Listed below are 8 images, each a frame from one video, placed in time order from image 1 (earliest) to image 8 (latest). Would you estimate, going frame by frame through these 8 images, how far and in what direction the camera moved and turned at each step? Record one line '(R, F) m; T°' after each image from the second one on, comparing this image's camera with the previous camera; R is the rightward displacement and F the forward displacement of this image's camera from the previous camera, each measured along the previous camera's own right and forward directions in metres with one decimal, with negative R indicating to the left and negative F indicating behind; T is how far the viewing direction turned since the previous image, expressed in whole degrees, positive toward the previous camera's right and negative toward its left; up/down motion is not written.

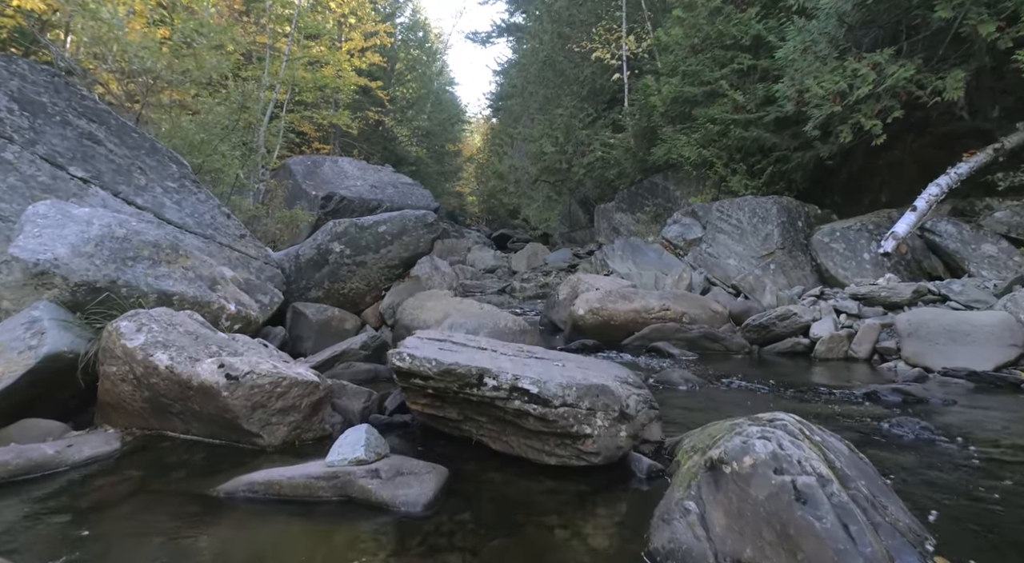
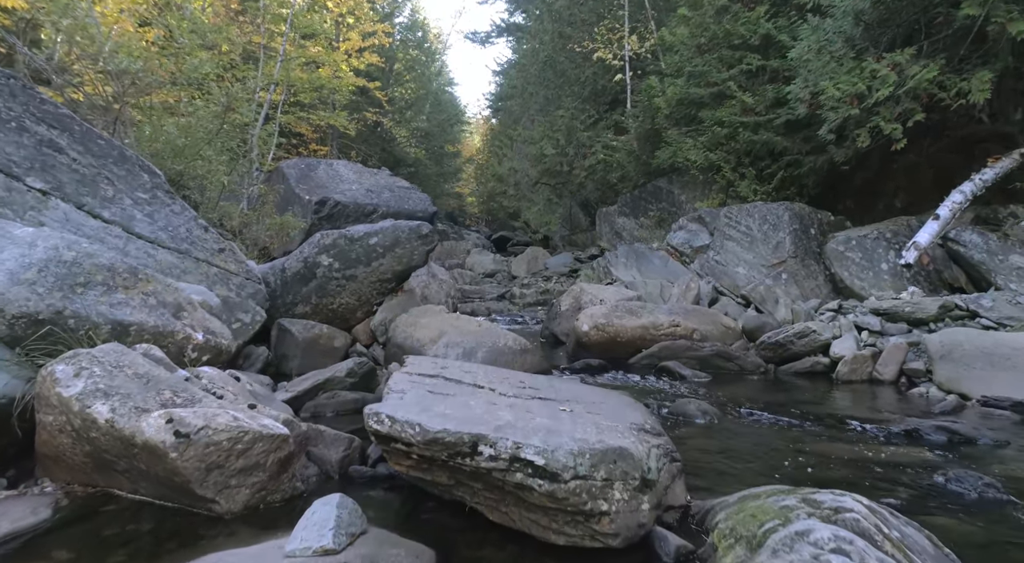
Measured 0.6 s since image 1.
(0.0, +0.5) m; 0°
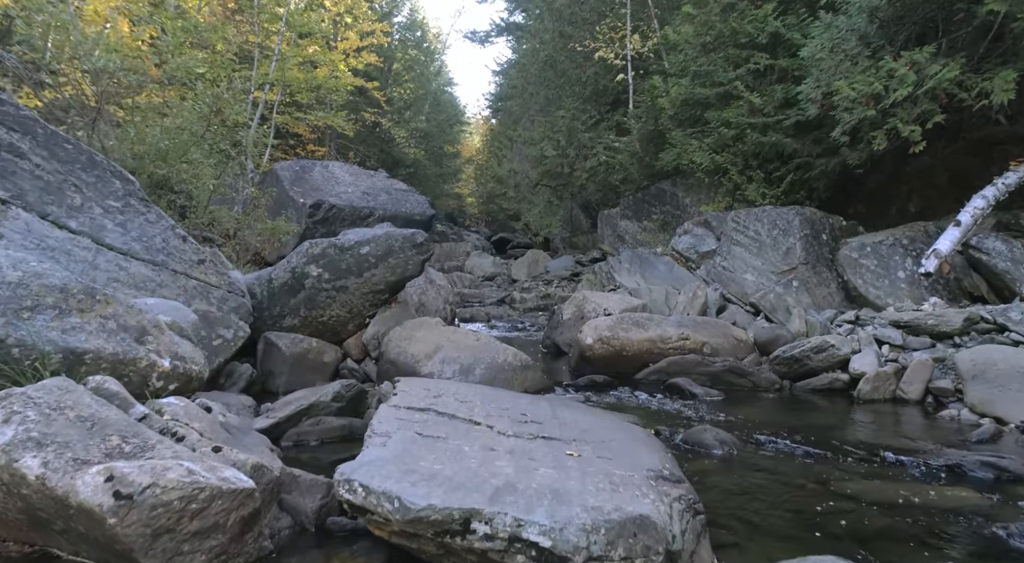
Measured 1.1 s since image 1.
(0.0, +0.4) m; 0°
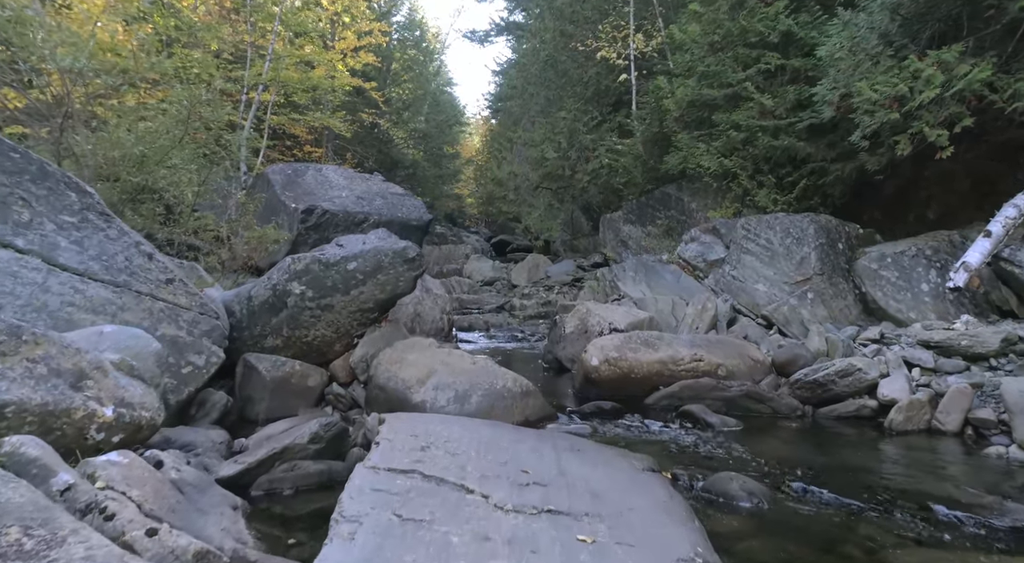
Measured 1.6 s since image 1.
(0.0, +0.5) m; 0°
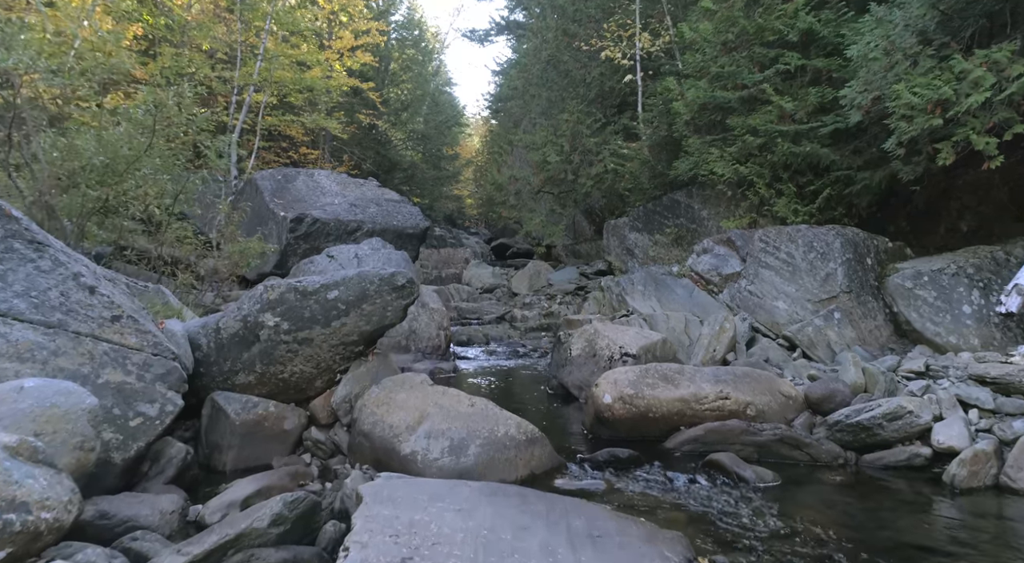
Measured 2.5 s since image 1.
(0.0, +0.7) m; 0°
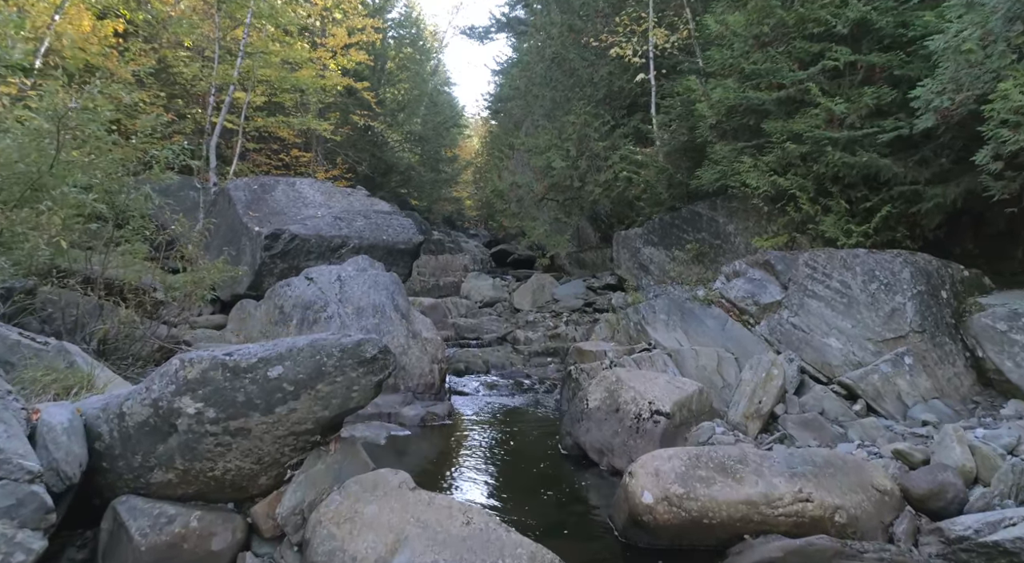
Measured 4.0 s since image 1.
(-0.1, +1.4) m; 0°
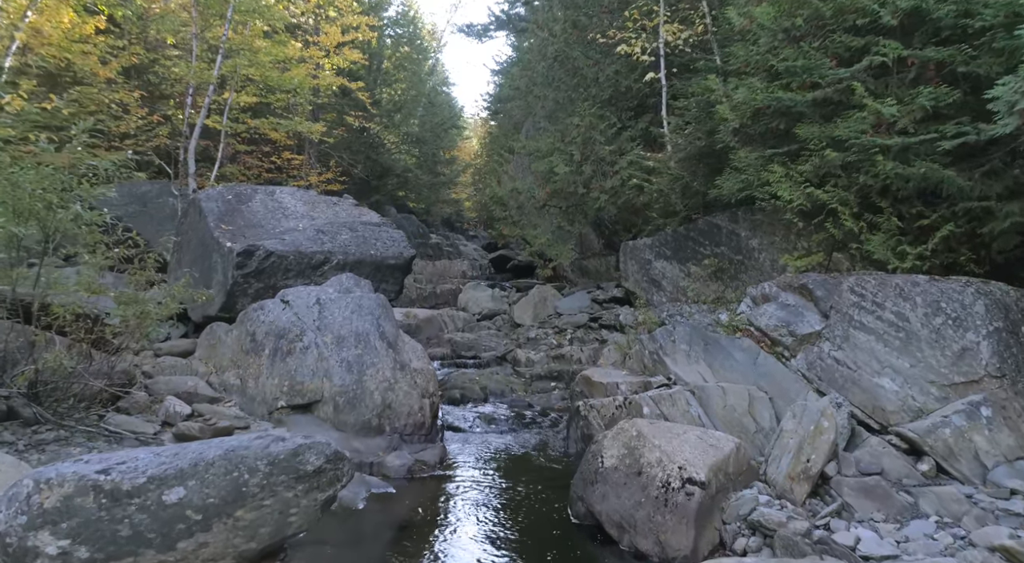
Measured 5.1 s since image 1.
(0.0, +1.1) m; 0°
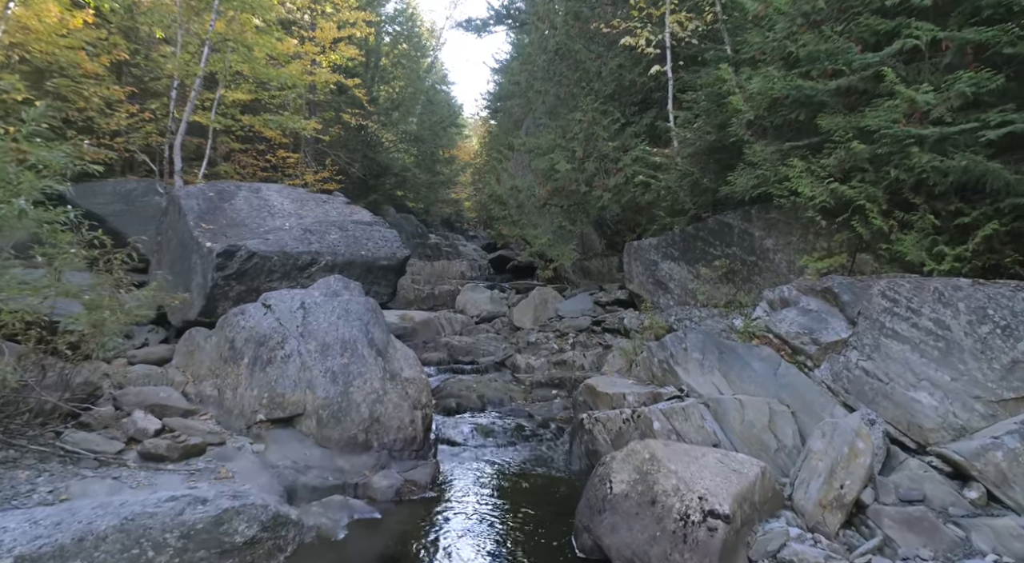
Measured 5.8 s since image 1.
(0.0, +0.6) m; 0°
